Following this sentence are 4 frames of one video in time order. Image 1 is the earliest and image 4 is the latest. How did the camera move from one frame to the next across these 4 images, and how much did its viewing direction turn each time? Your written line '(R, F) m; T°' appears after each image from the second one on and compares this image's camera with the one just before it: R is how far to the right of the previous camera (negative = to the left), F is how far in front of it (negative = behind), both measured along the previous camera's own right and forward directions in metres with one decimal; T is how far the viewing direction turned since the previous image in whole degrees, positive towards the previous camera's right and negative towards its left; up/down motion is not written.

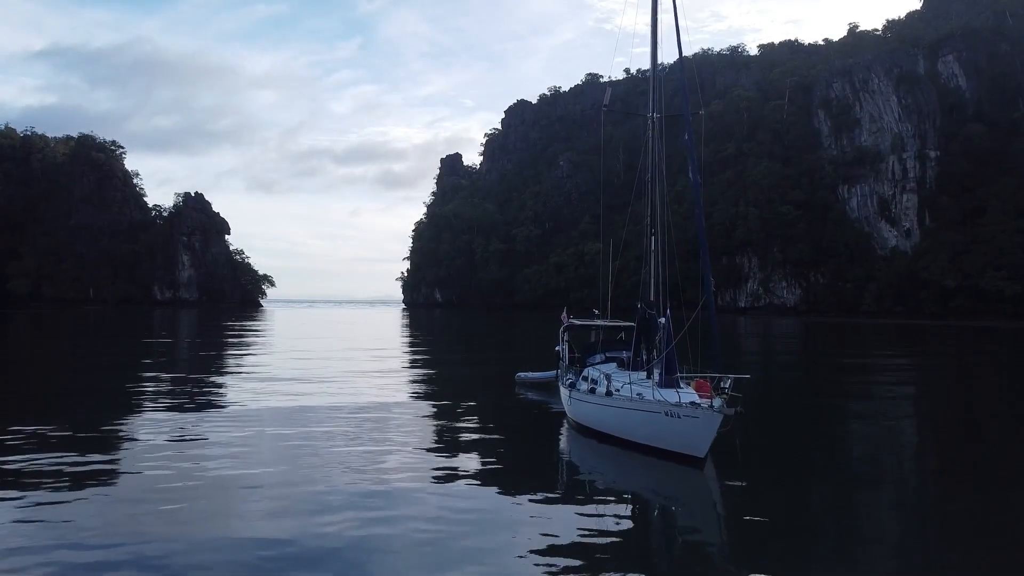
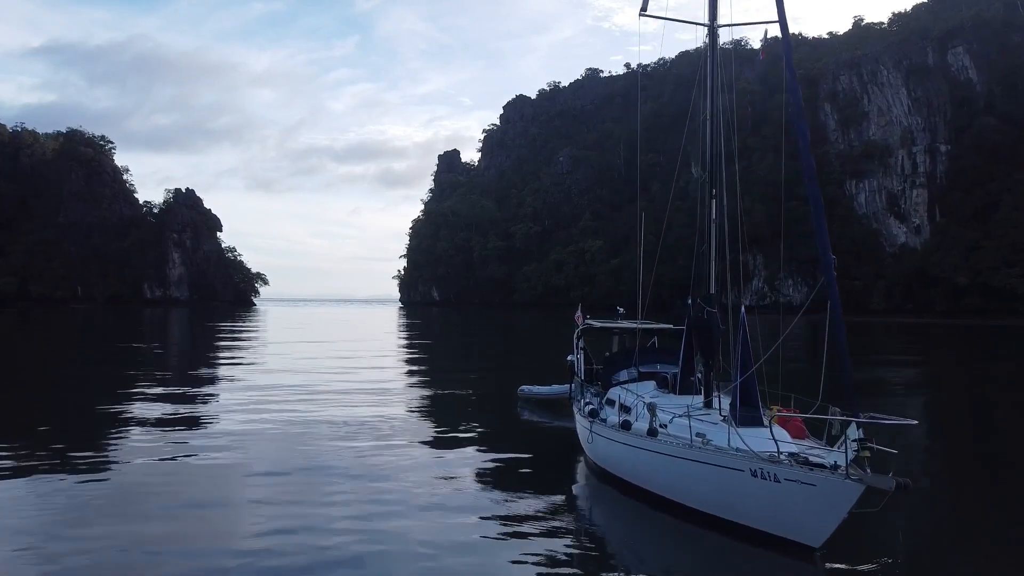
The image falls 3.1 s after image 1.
(0.0, +1.9) m; 0°
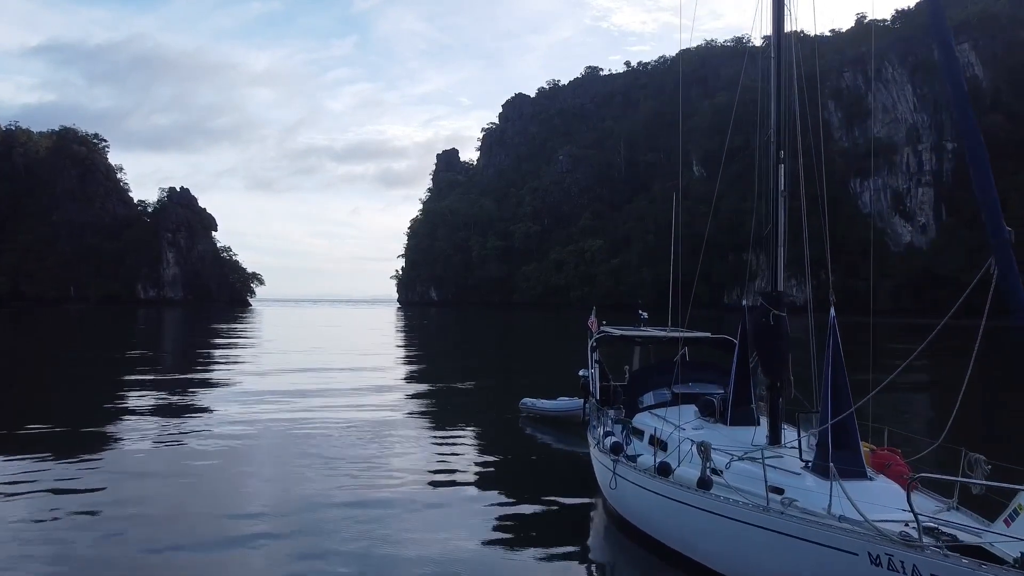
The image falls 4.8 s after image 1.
(0.0, +1.1) m; 0°
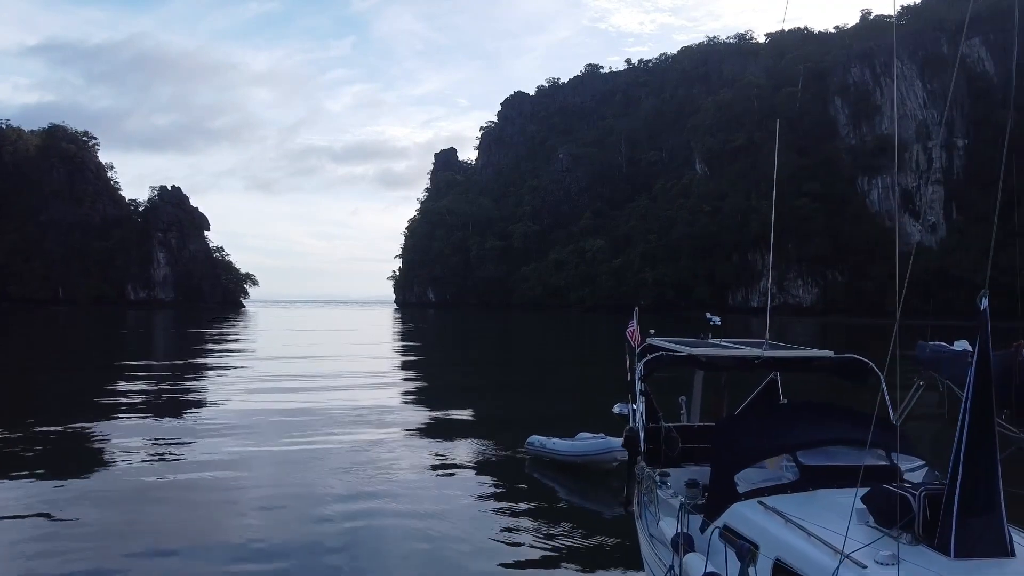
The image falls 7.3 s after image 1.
(0.0, +1.8) m; 0°
